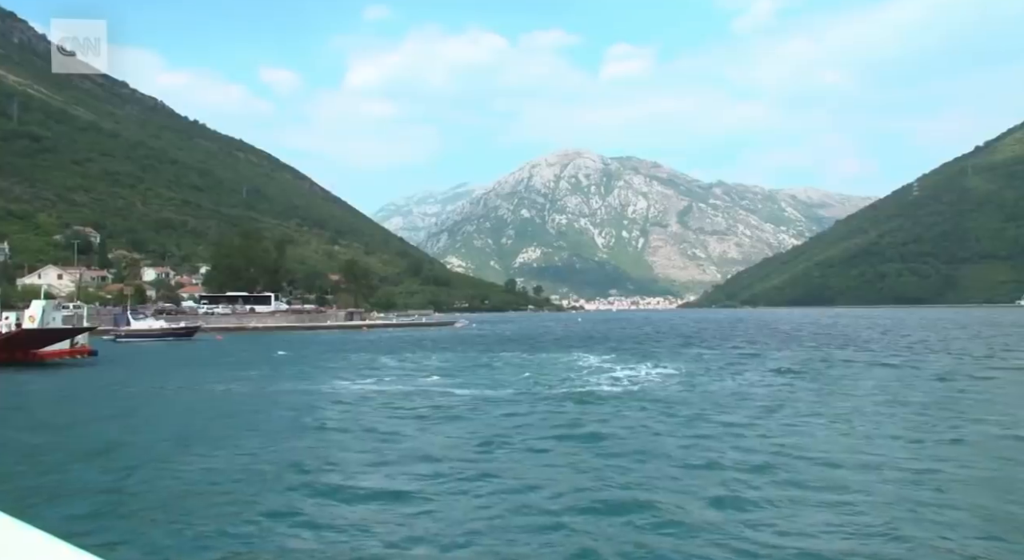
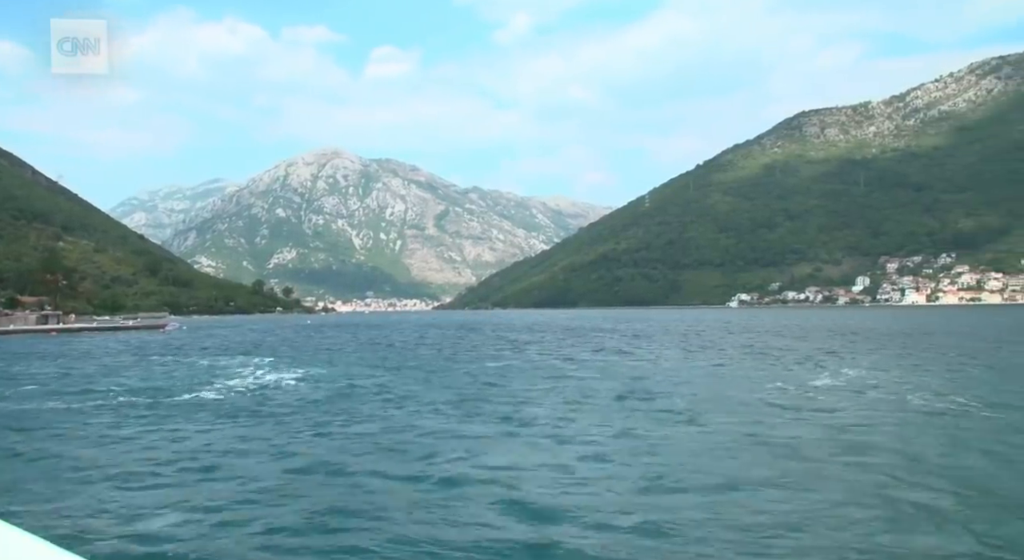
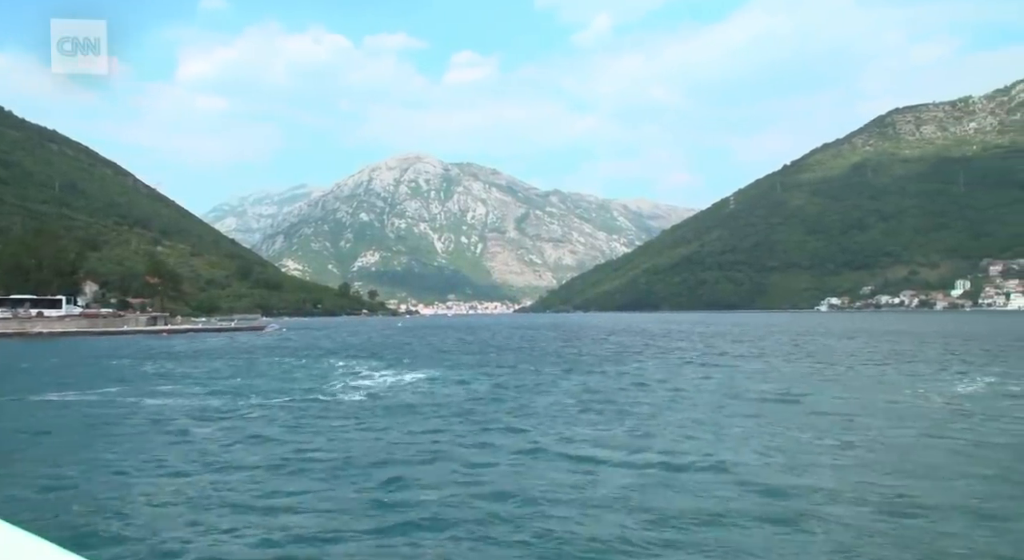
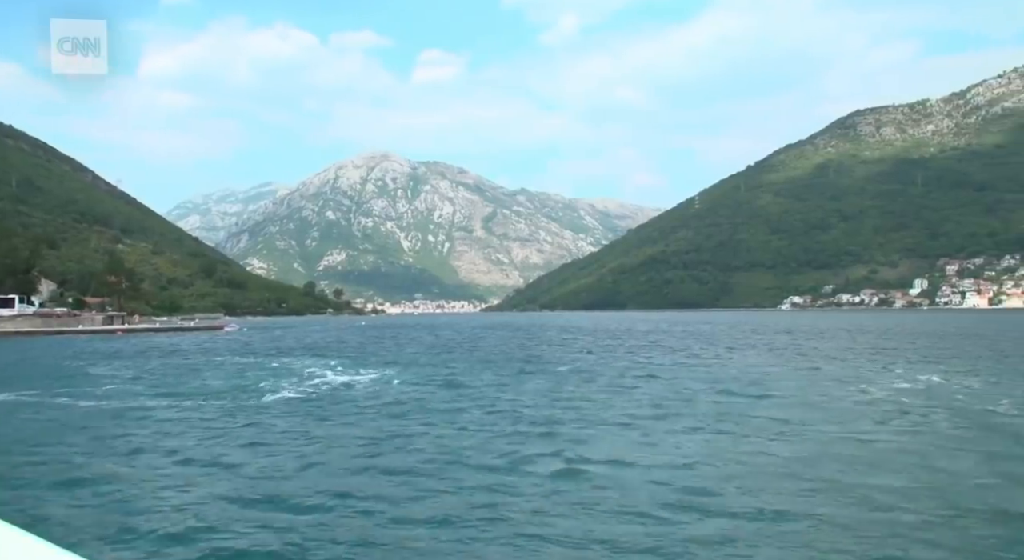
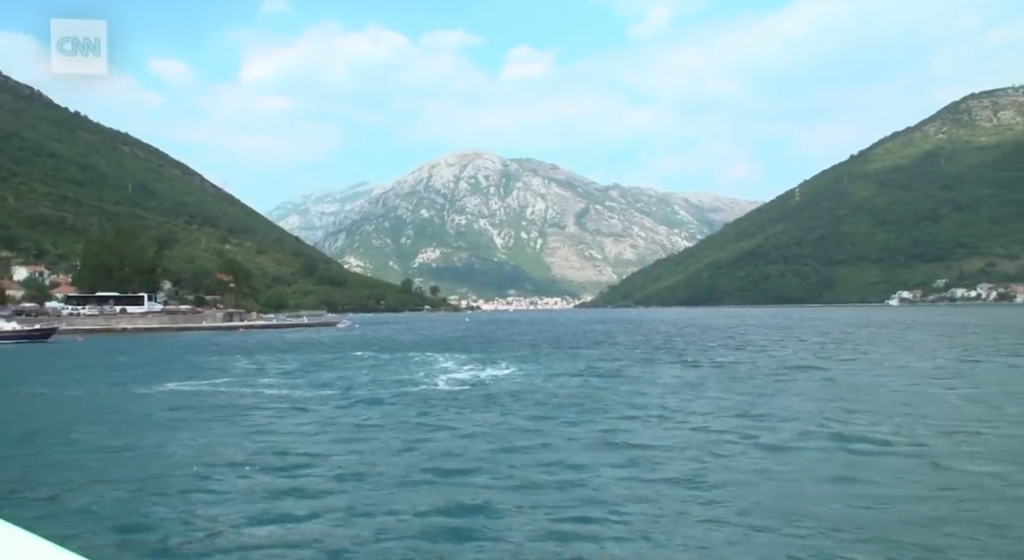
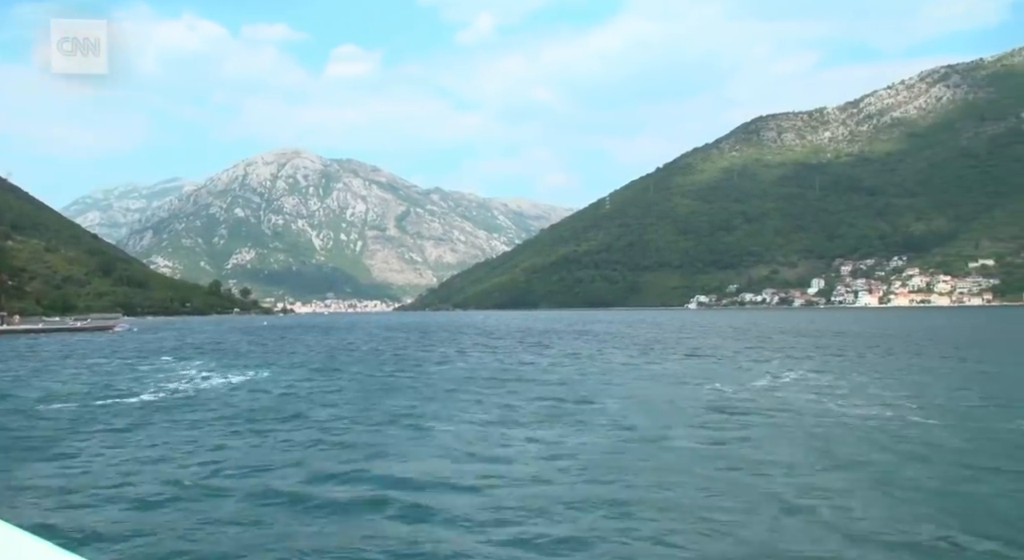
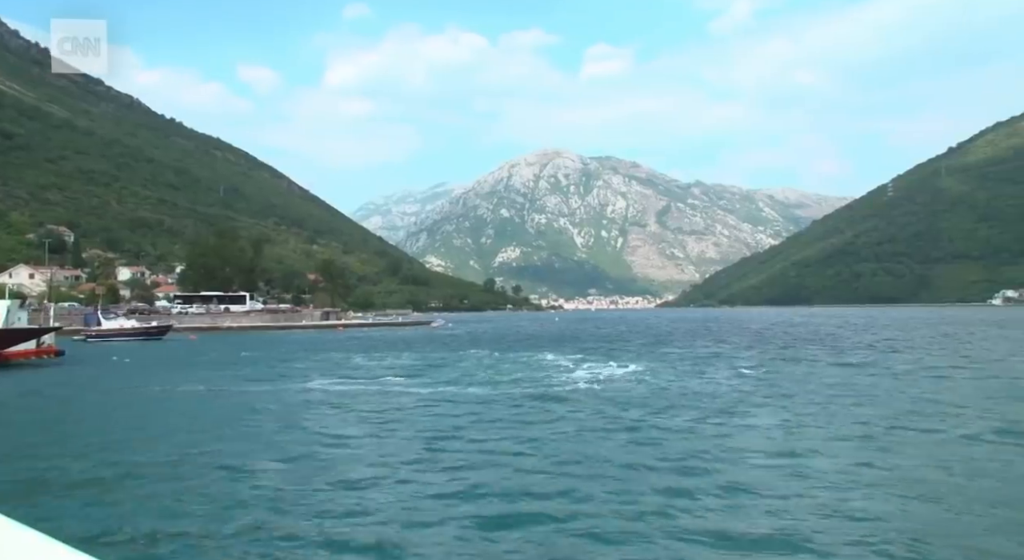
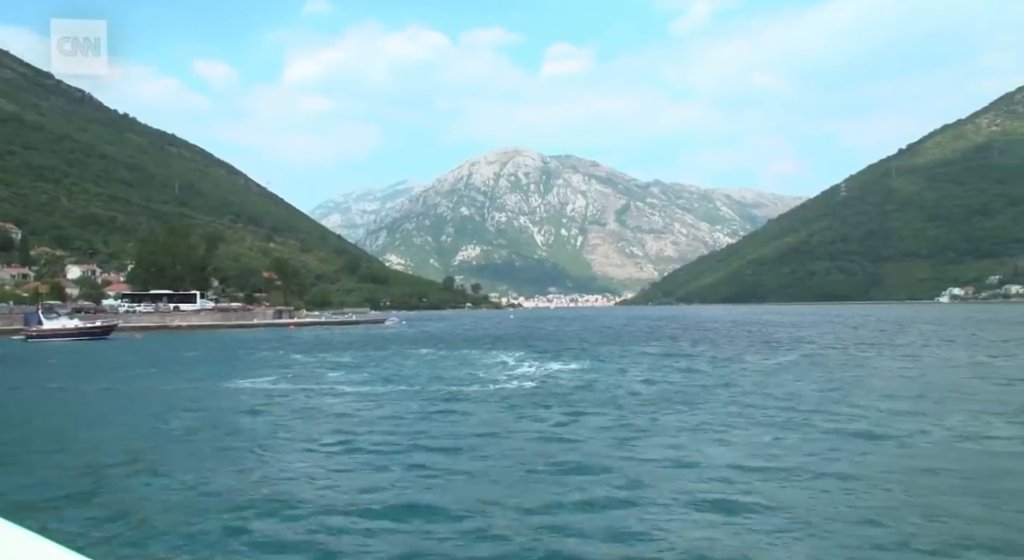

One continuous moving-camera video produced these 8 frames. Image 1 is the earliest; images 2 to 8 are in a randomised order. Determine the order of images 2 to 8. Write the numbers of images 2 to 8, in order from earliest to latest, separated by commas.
7, 8, 5, 3, 4, 2, 6
